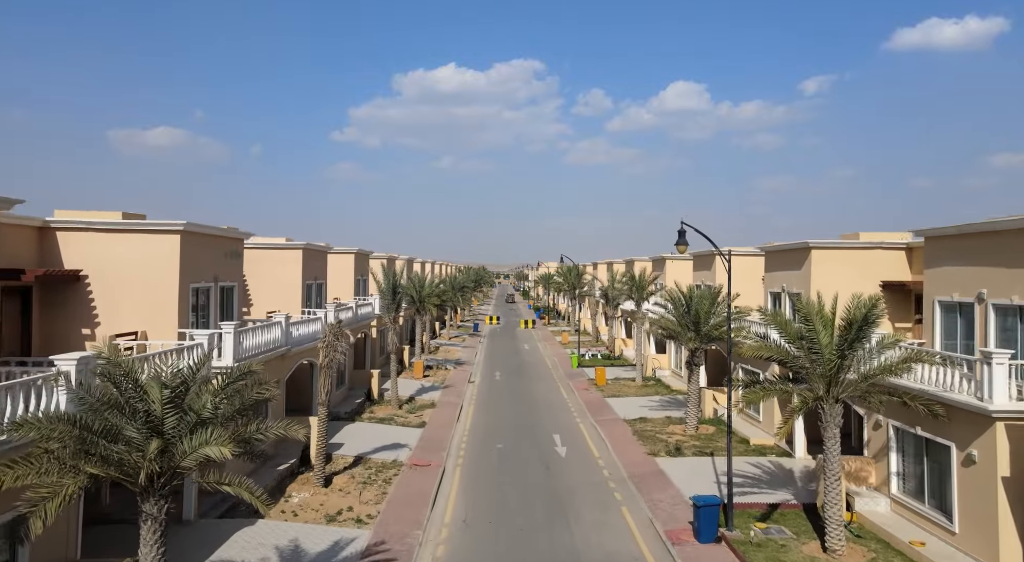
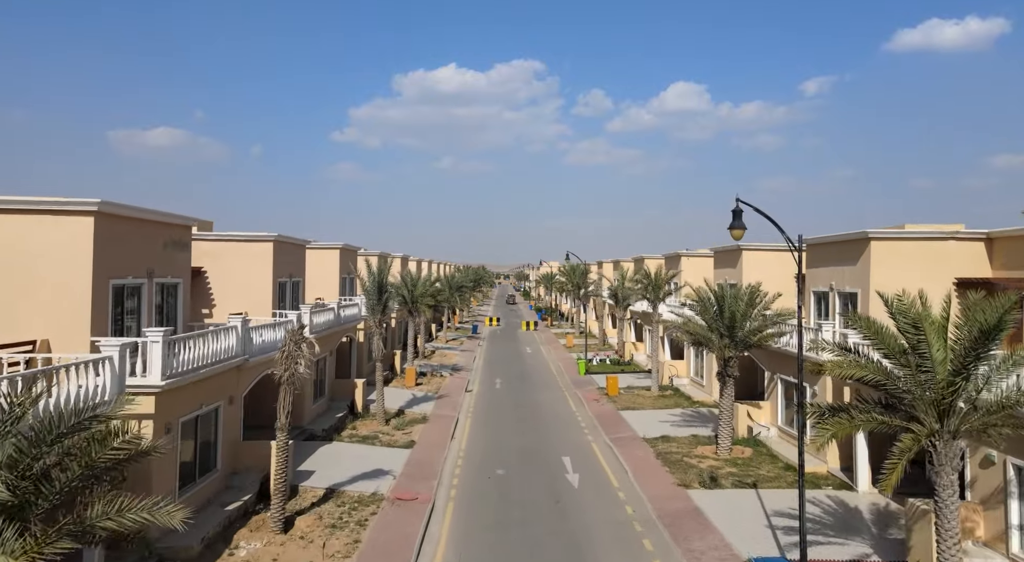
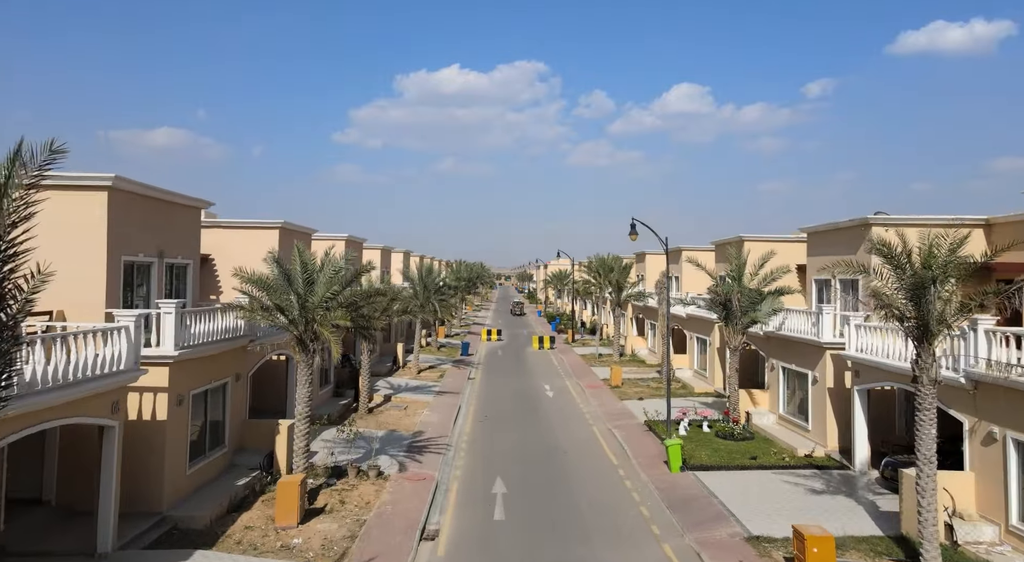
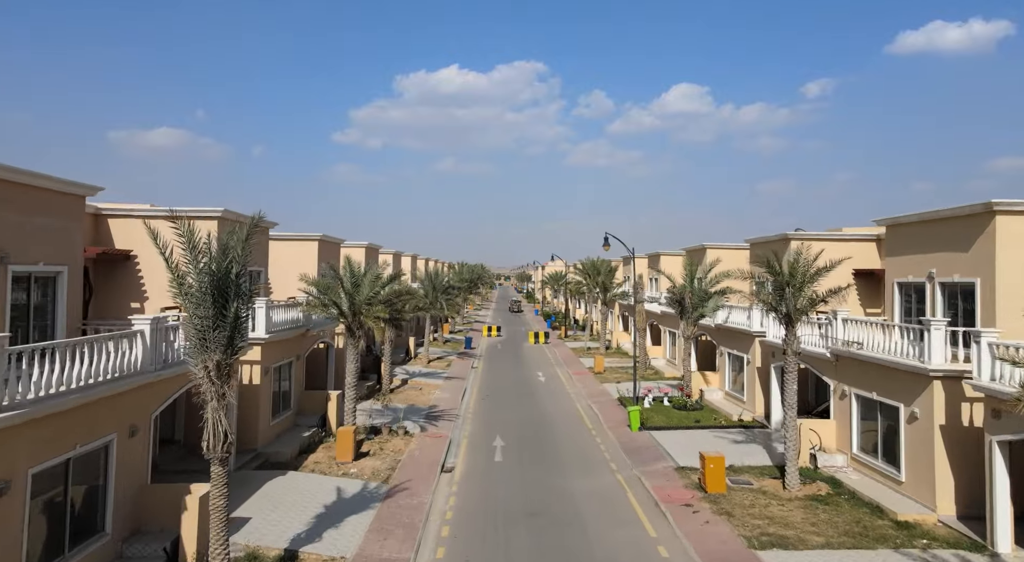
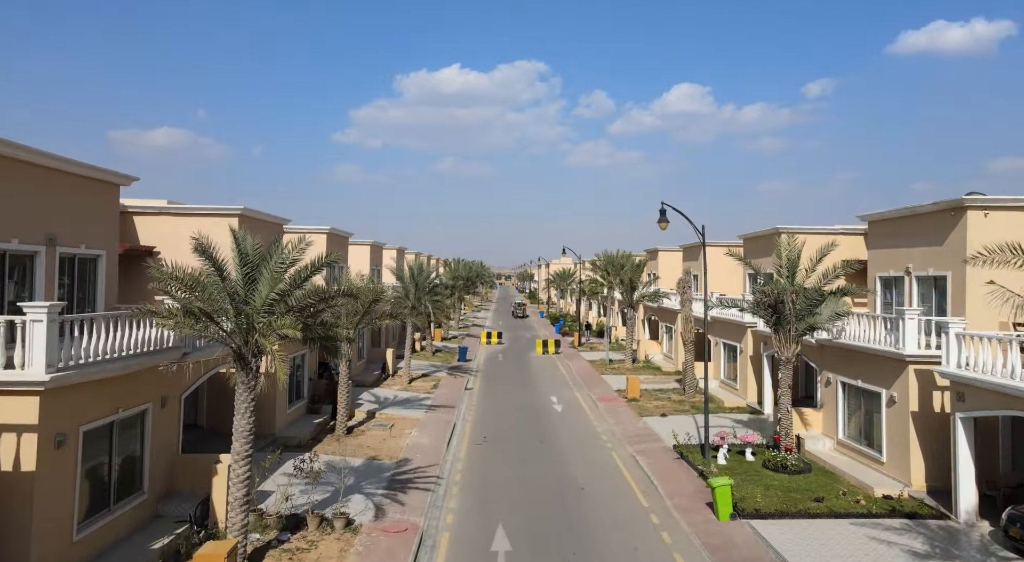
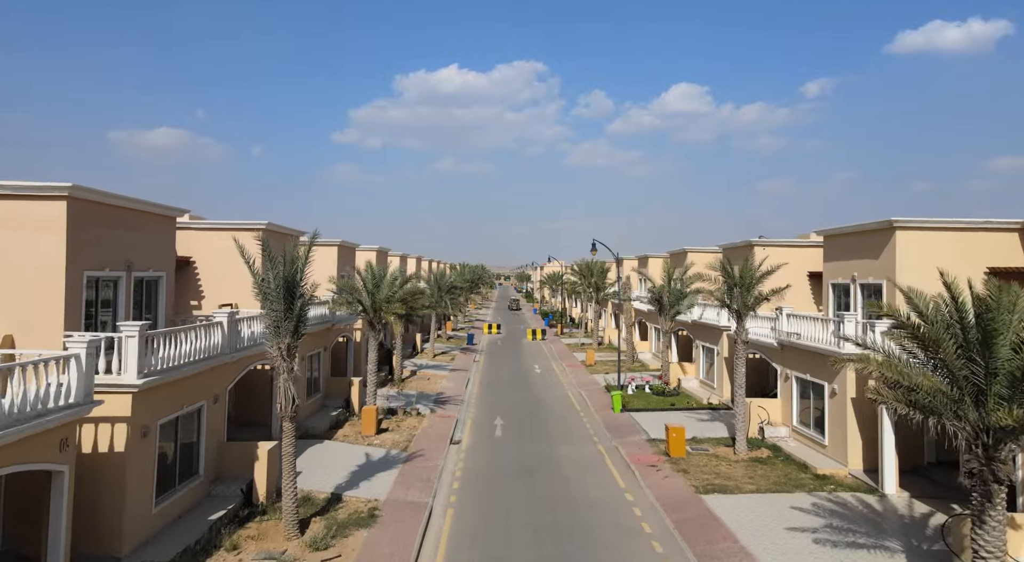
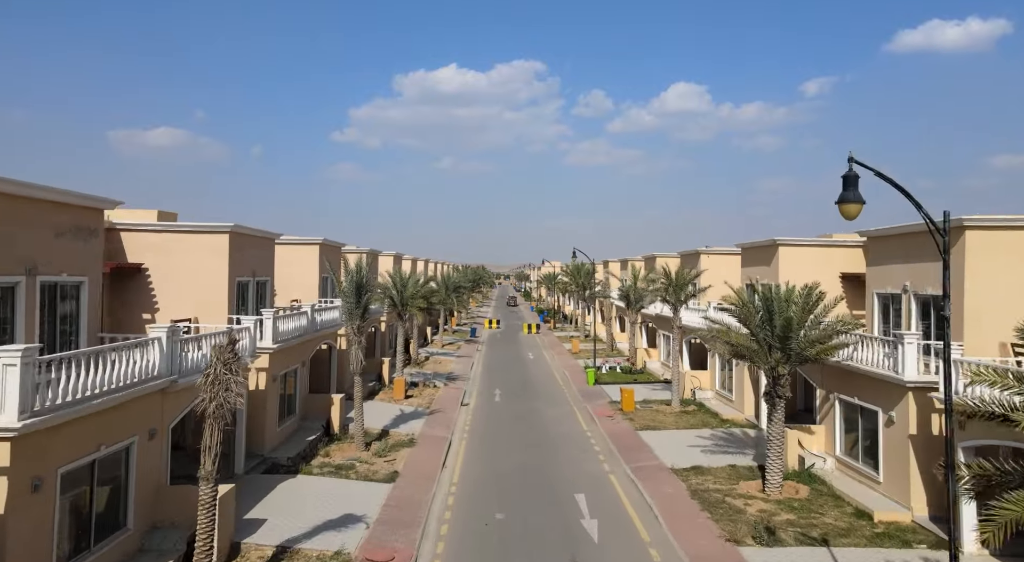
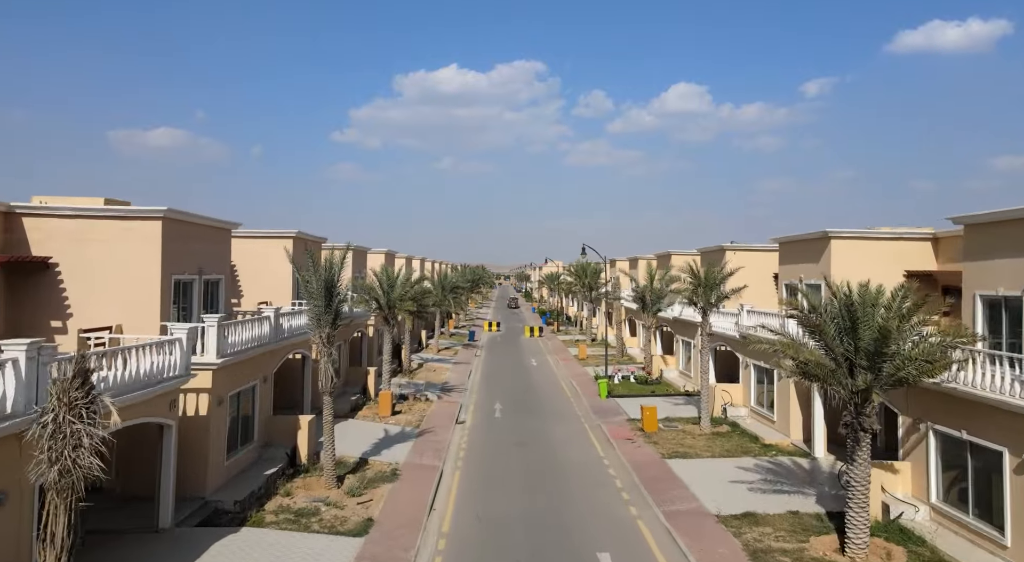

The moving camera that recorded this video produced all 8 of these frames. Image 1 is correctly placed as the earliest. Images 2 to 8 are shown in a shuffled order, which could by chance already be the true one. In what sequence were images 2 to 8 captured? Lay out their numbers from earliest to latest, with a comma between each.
2, 7, 8, 6, 4, 3, 5
